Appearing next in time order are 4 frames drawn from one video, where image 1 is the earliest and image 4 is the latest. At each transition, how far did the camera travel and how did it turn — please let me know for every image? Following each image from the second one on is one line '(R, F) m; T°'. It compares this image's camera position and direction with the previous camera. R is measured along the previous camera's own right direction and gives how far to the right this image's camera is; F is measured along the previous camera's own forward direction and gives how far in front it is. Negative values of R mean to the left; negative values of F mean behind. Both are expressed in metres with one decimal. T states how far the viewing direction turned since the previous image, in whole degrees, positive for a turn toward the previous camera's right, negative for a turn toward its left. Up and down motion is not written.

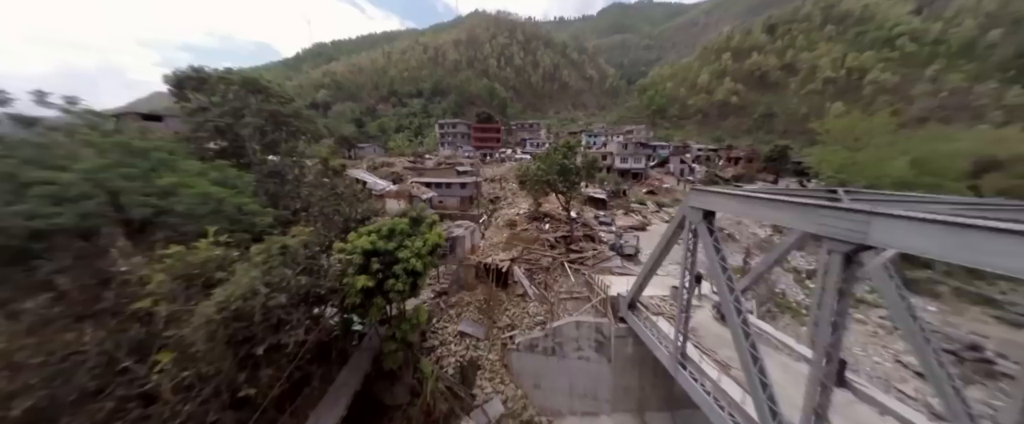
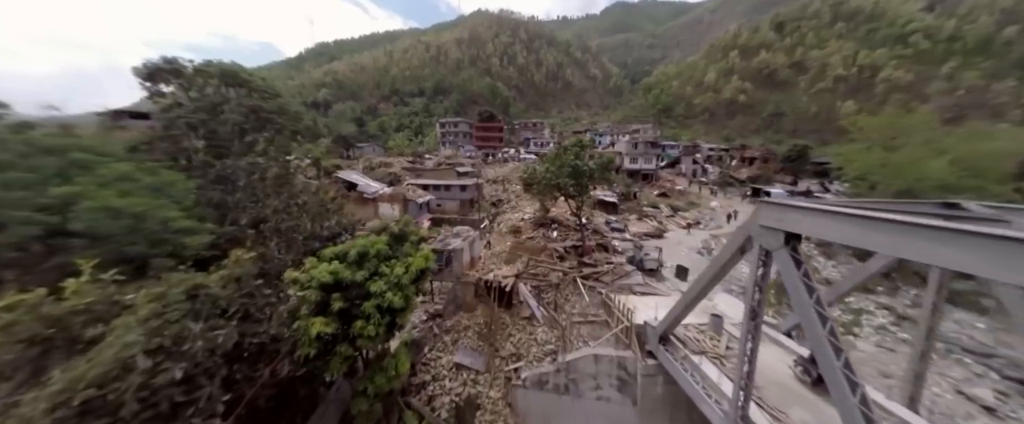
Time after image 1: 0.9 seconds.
(-0.1, +2.0) m; 0°
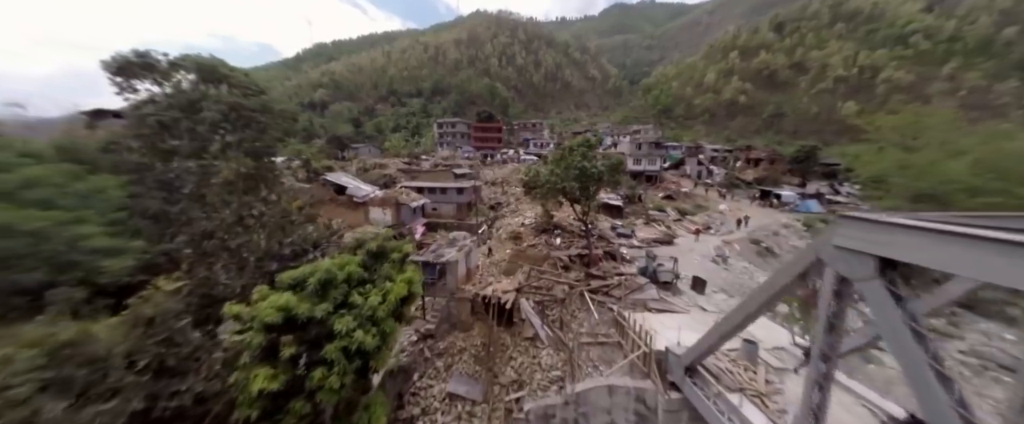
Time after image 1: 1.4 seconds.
(-0.1, +1.3) m; 0°
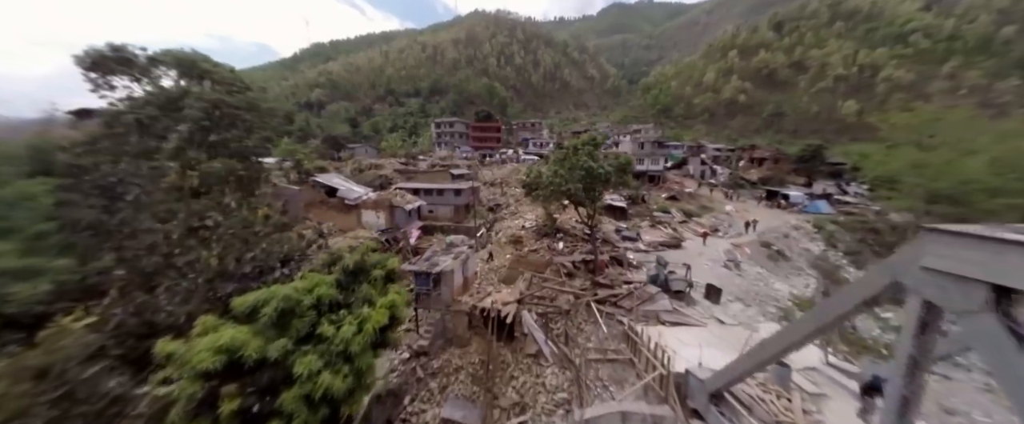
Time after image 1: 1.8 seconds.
(-0.1, +1.0) m; 0°
